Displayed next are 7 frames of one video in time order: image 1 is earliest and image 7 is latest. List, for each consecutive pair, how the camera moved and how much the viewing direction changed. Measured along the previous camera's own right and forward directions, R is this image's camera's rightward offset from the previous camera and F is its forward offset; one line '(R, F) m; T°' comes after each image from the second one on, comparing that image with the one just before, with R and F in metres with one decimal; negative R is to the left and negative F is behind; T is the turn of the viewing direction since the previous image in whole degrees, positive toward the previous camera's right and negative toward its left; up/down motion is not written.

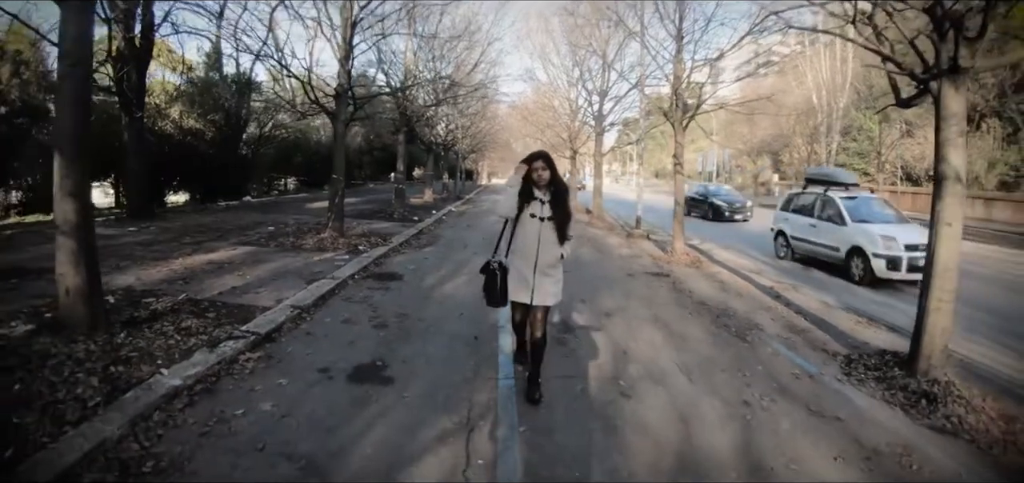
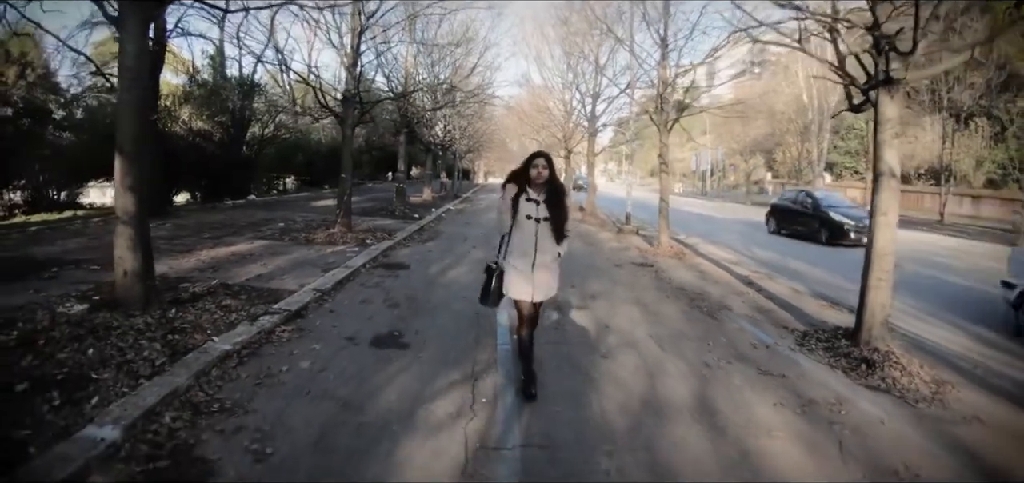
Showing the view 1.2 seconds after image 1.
(0.0, -0.8) m; 0°
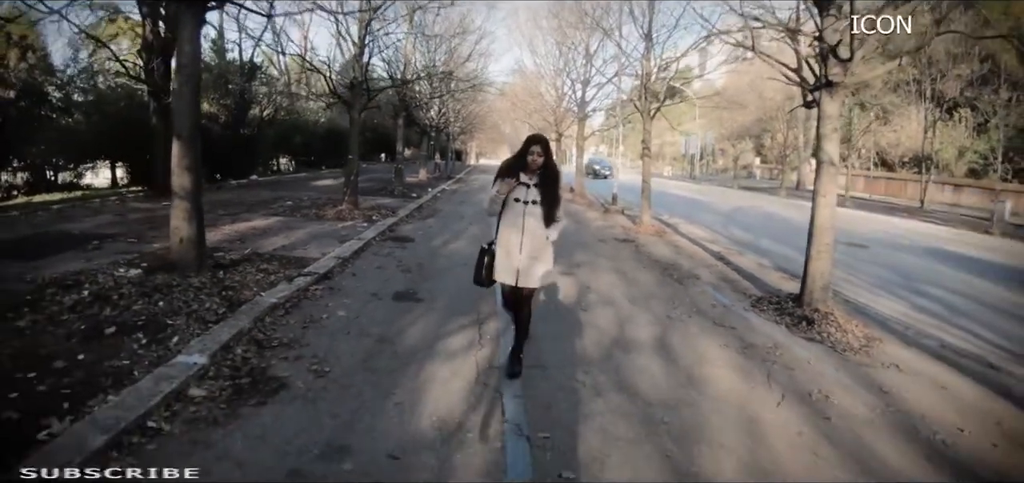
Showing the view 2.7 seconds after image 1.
(-0.1, -1.0) m; +1°
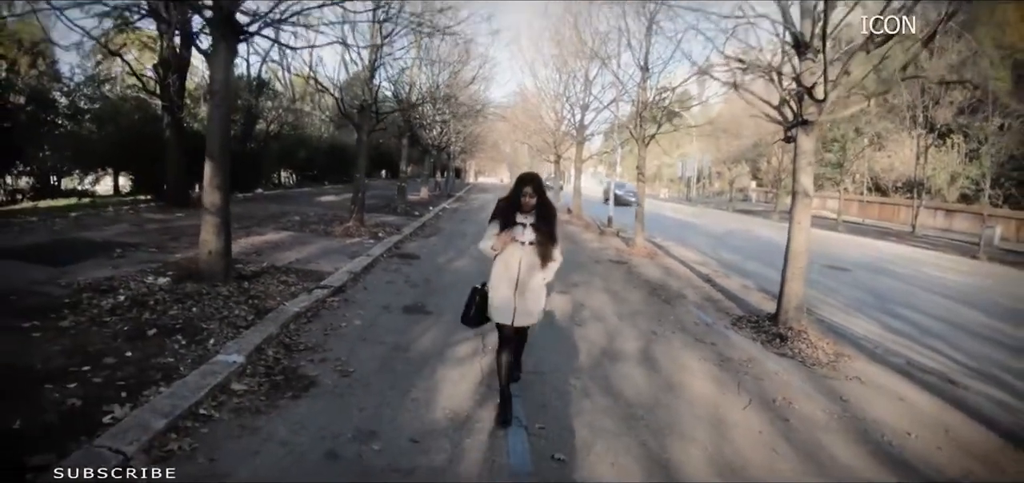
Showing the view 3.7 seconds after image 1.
(0.0, -0.6) m; 0°
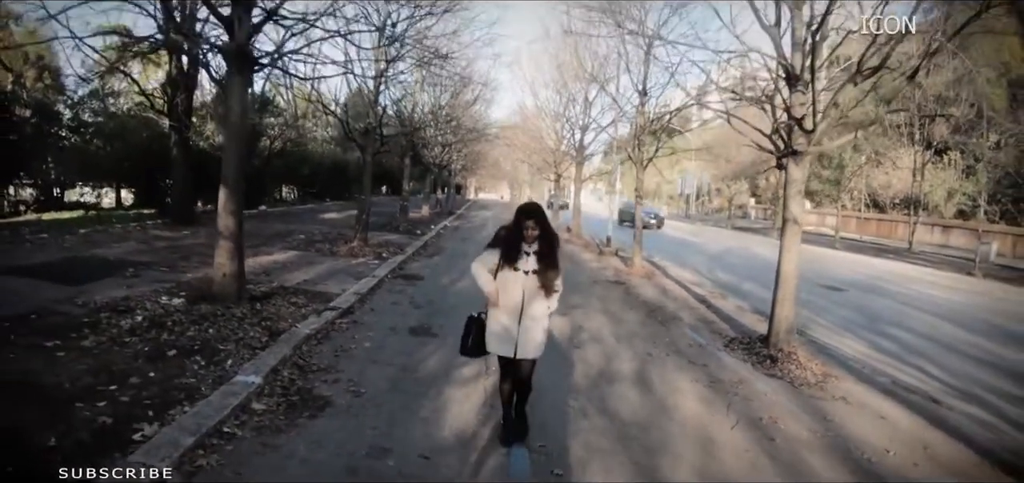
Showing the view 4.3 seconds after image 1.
(0.0, -0.3) m; 0°
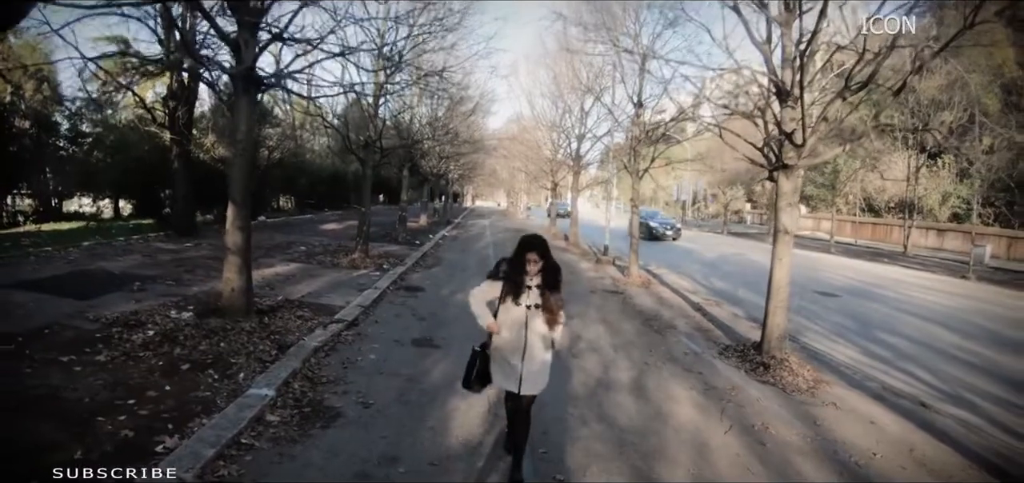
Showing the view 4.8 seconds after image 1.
(0.0, -0.3) m; 0°
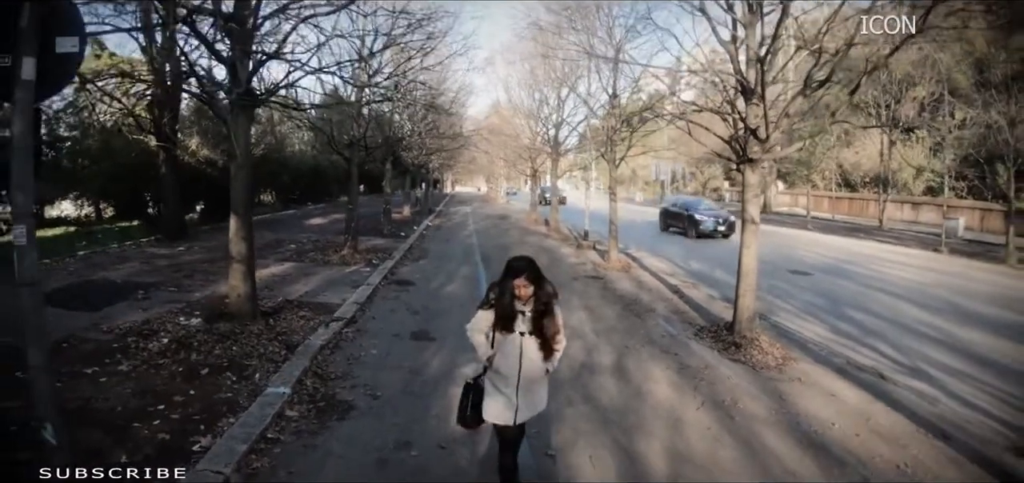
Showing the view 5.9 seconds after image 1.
(0.0, -0.6) m; +1°
